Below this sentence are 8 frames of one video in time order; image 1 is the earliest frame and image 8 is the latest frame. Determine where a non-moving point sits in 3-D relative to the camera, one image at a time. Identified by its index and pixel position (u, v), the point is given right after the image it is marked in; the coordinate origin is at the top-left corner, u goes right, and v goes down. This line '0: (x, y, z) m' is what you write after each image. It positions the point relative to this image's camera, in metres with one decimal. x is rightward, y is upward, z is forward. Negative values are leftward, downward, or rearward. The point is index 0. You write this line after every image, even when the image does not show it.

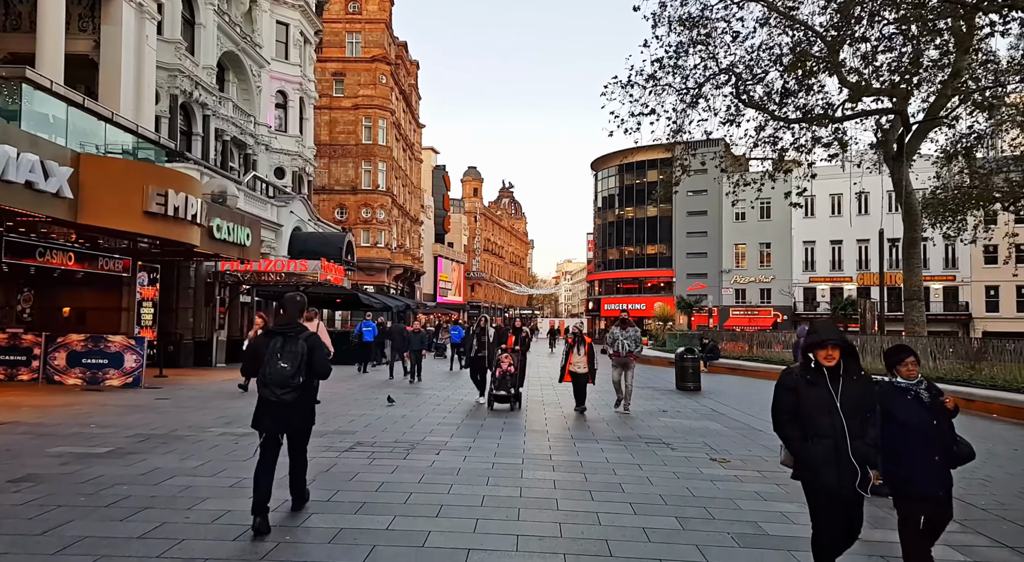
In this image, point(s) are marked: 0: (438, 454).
0: (-0.8, -1.8, +6.6) m
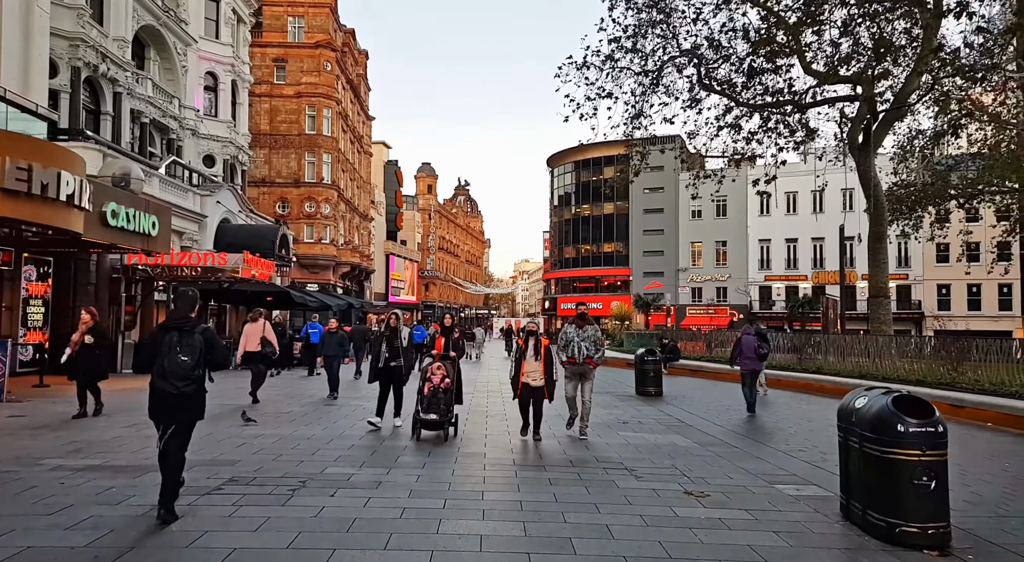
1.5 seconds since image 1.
0: (-1.4, -1.6, +5.0) m
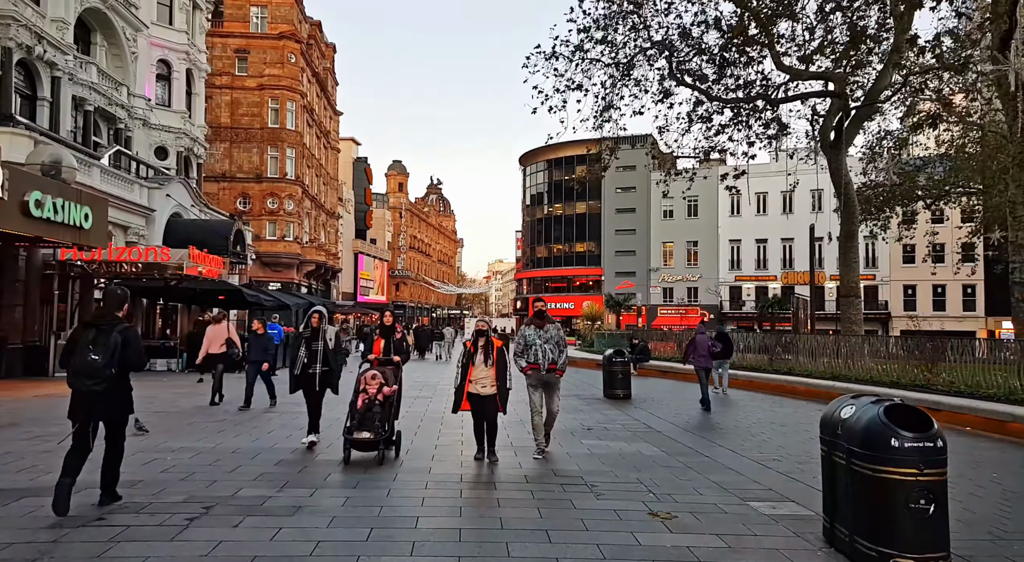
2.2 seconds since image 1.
0: (-1.8, -1.6, +4.2) m
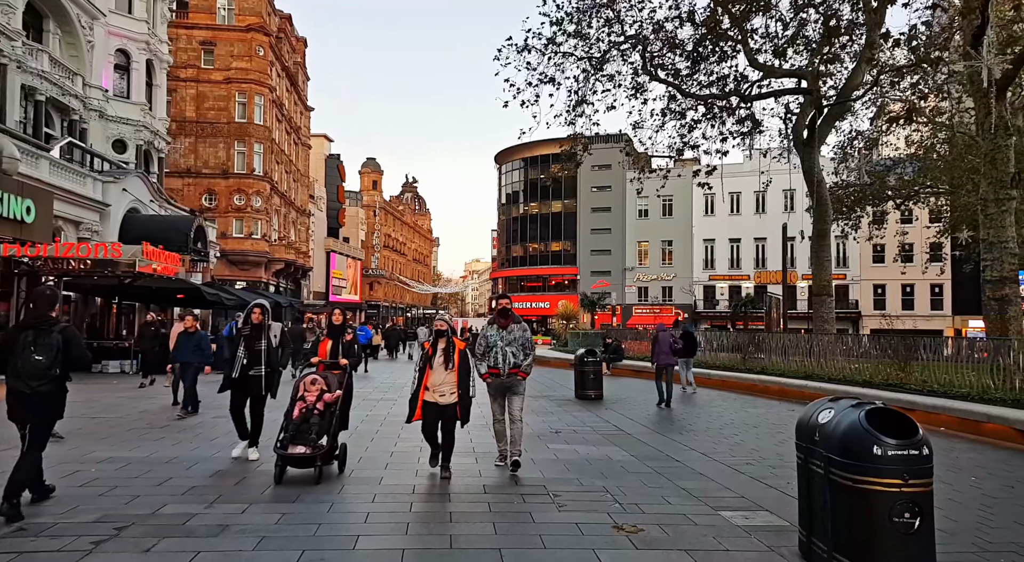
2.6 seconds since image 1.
0: (-2.1, -1.6, +3.8) m
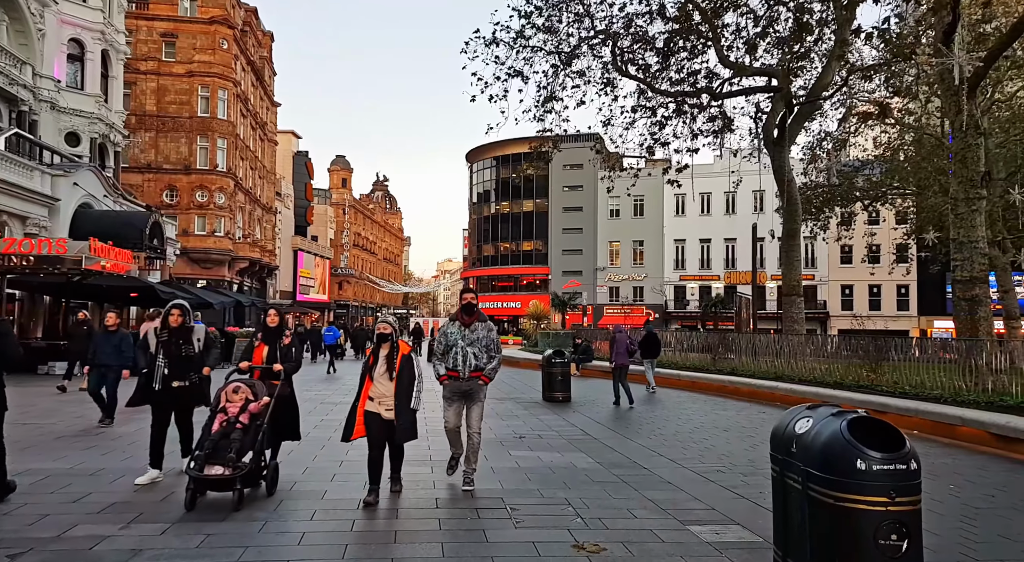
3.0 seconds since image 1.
0: (-2.4, -1.5, +3.3) m
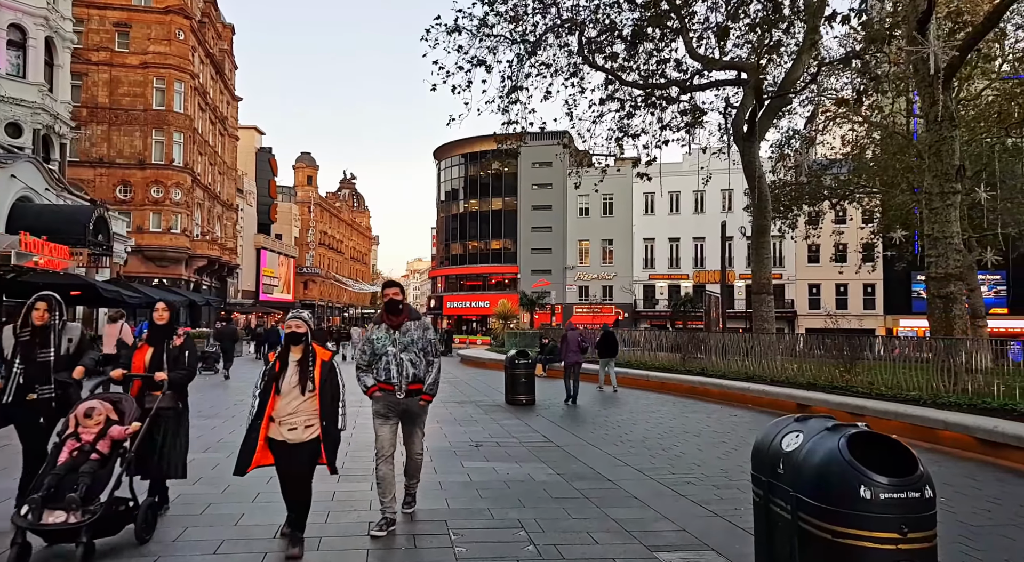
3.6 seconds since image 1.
0: (-2.7, -1.5, +2.5) m
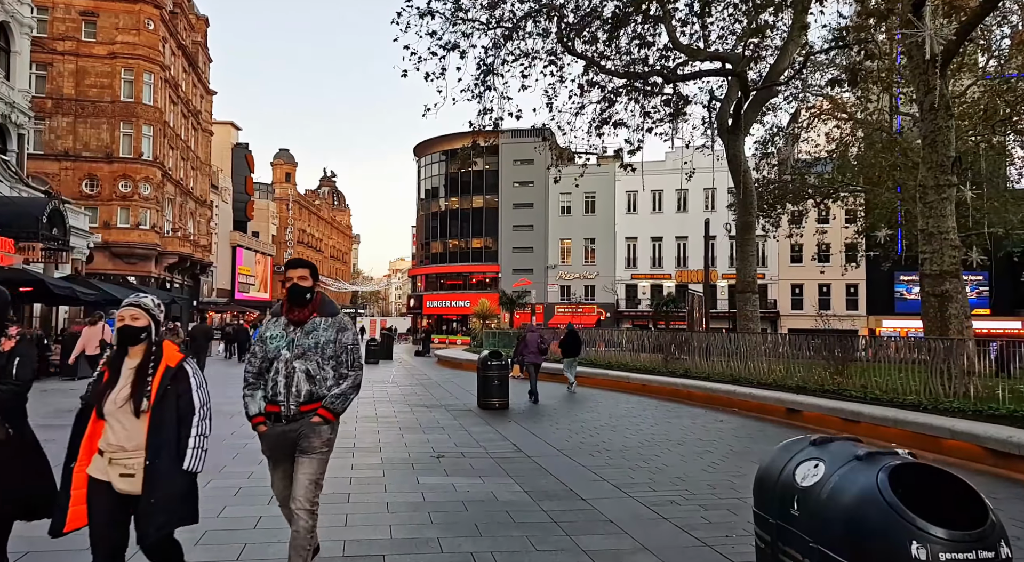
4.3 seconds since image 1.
0: (-2.9, -1.4, +1.7) m
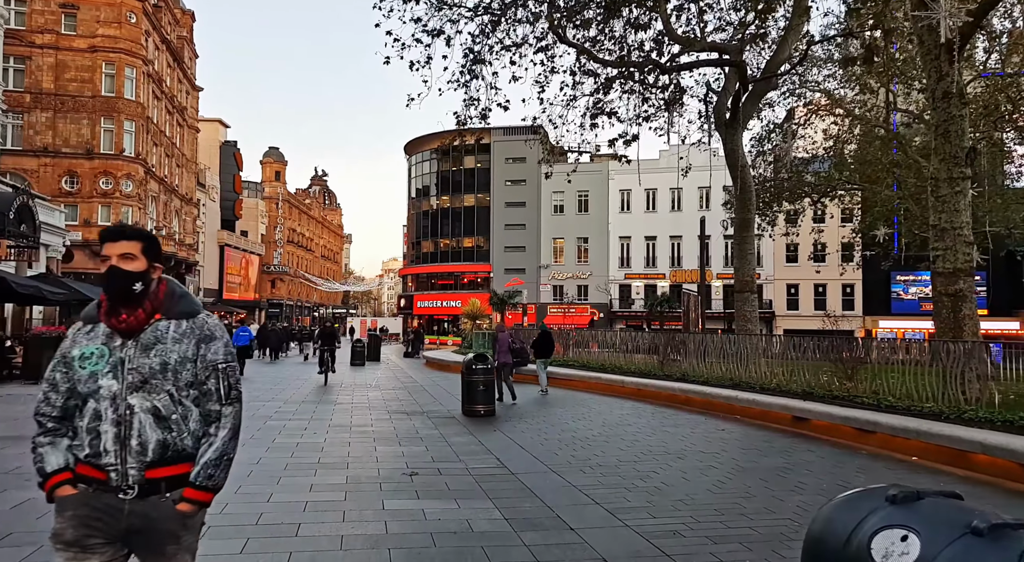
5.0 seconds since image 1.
0: (-3.0, -1.4, +1.0) m
